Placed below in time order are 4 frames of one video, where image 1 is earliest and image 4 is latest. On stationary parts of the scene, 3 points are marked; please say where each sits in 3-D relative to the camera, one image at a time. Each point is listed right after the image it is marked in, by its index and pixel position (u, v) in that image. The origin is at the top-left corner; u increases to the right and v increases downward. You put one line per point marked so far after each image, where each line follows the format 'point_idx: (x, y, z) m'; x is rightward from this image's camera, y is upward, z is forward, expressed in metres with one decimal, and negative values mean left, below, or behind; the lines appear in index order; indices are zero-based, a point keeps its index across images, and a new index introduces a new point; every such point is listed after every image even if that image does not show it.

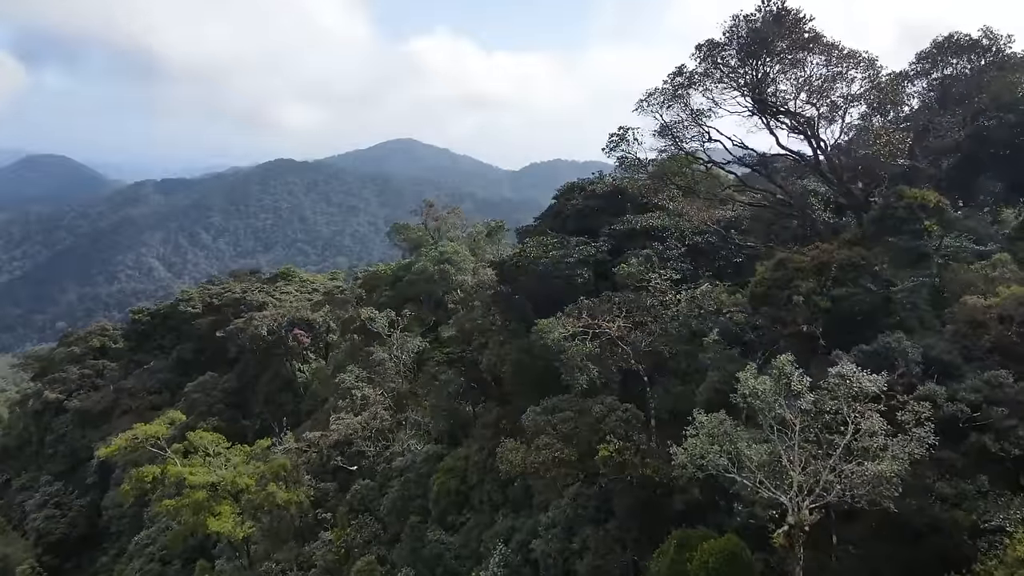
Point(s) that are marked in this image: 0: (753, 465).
0: (+2.9, -2.1, +6.9) m
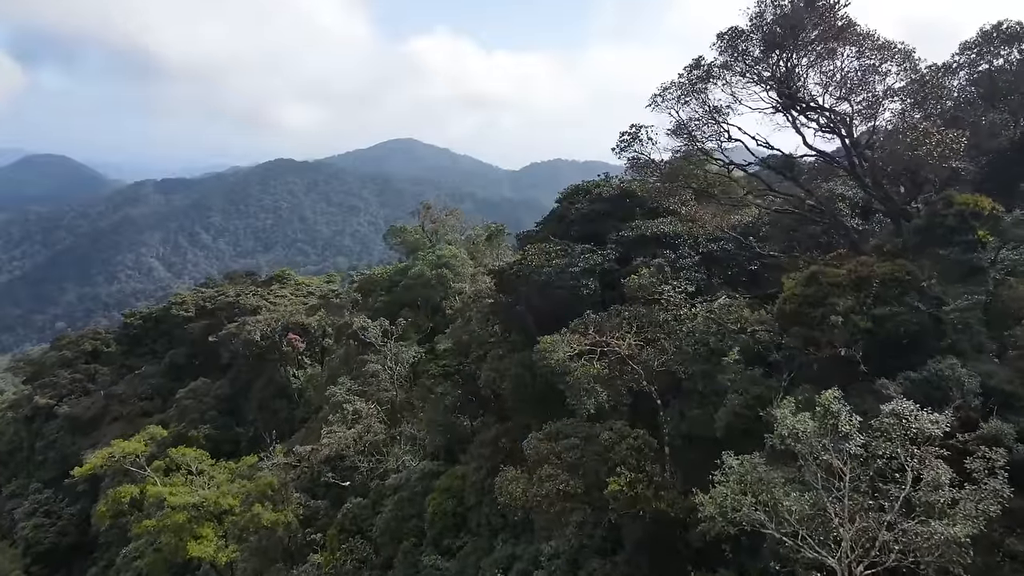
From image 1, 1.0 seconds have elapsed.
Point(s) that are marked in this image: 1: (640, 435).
0: (+2.9, -2.4, +5.9) m
1: (+2.2, -2.5, +10.0) m
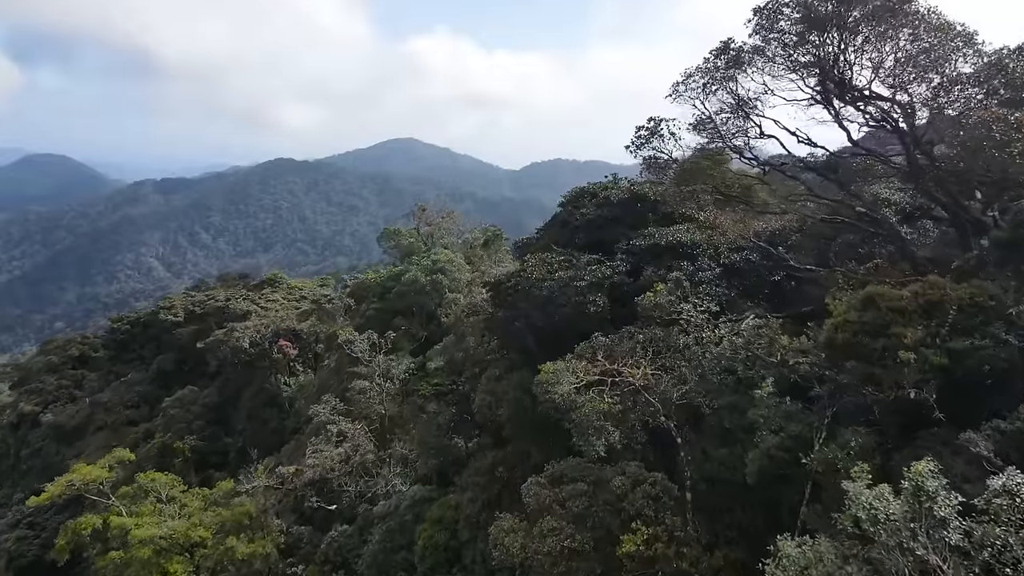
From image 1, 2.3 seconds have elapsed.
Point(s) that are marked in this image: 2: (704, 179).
0: (+2.9, -2.7, +4.5) m
1: (+2.2, -2.9, +8.6) m
2: (+4.0, +2.2, +11.7) m
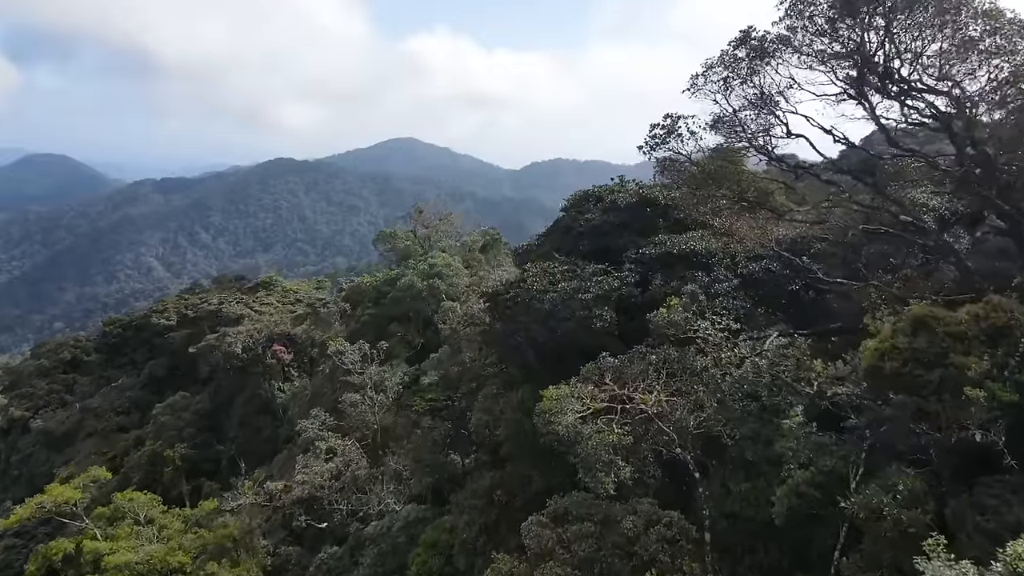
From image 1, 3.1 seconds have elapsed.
0: (+2.8, -2.9, +3.6) m
1: (+2.2, -3.1, +7.7) m
2: (+4.0, +1.9, +10.8) m
